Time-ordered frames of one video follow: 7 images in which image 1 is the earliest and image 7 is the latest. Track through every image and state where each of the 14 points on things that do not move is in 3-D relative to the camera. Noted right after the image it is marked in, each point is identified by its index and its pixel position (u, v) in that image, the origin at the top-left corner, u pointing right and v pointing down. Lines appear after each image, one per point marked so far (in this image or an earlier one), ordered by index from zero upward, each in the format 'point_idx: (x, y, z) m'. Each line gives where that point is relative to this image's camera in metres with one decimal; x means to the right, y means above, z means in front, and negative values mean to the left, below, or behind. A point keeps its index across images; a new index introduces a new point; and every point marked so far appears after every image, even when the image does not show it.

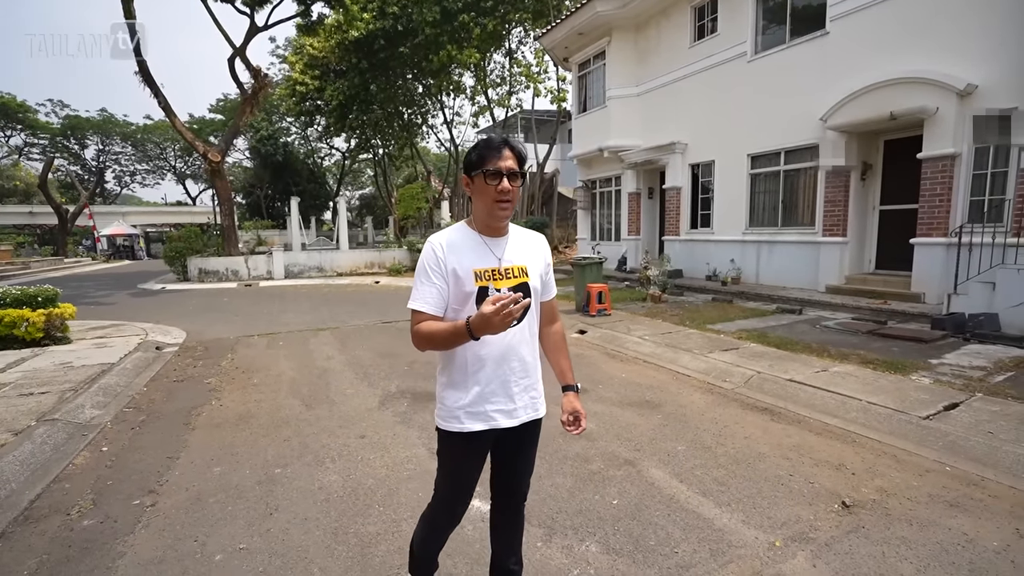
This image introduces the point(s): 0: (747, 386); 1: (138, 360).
0: (+2.3, -1.0, +4.8) m
1: (-4.5, -0.8, +5.8) m
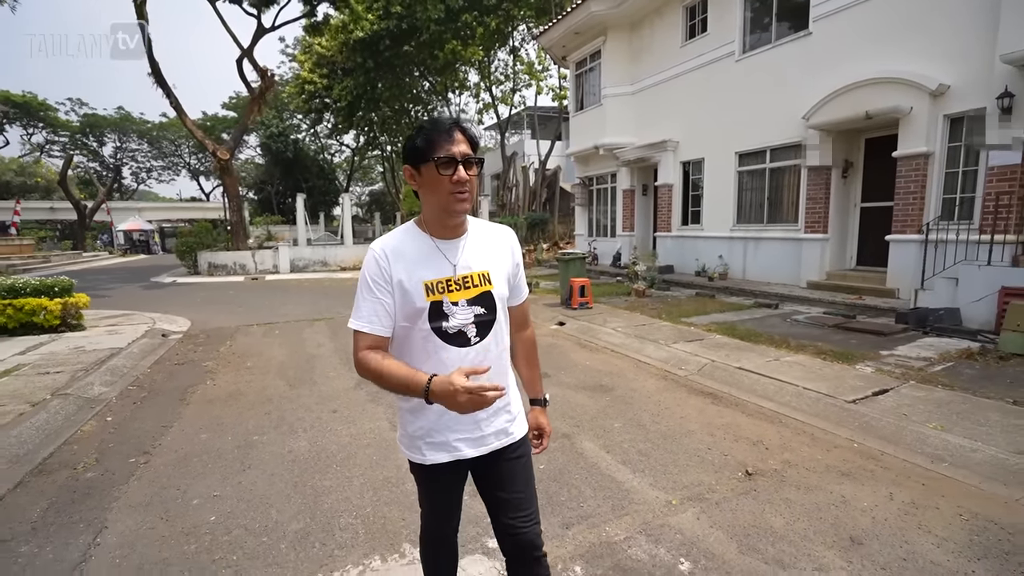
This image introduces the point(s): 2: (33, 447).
0: (+2.0, -0.9, +5.1) m
1: (-4.8, -0.7, +6.3) m
2: (-3.4, -1.1, +3.4) m
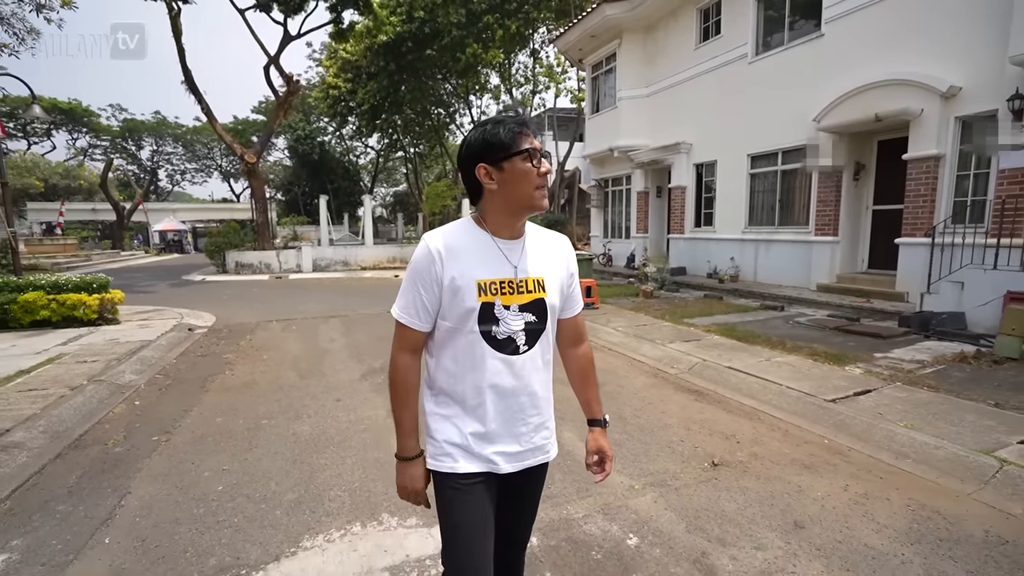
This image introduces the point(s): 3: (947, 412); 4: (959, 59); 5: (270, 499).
0: (+1.9, -0.9, +5.3) m
1: (-4.8, -0.7, +6.8) m
2: (-3.5, -1.1, +3.8) m
3: (+3.5, -1.0, +3.9) m
4: (+6.9, +3.5, +7.4) m
5: (-1.4, -1.2, +2.7) m
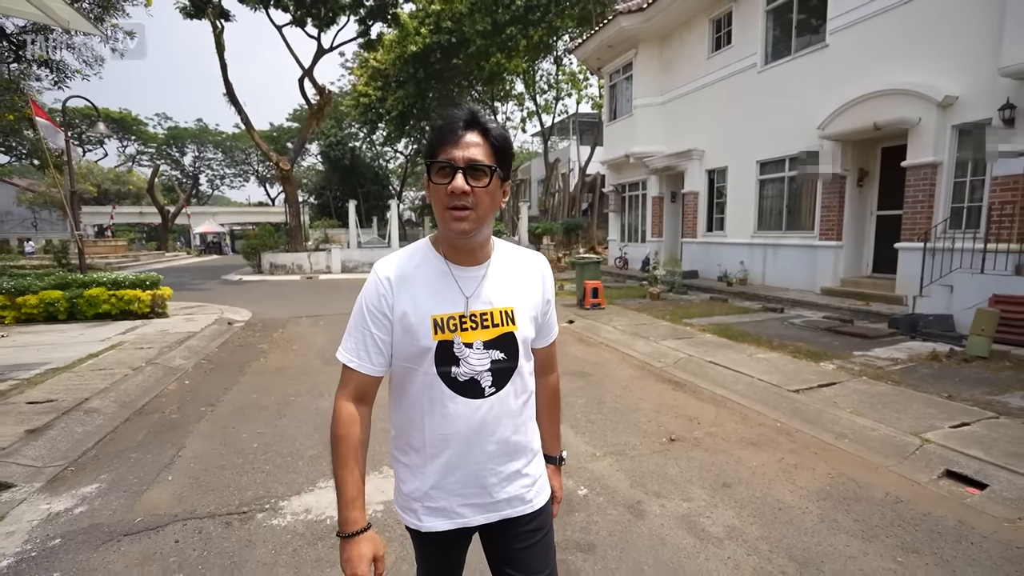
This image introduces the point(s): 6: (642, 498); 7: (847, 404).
0: (+1.9, -0.9, +5.7) m
1: (-4.7, -0.7, +7.7) m
2: (-3.6, -1.0, +4.6) m
3: (+3.4, -1.0, +4.3) m
4: (+7.0, +3.4, +7.6) m
5: (-1.5, -1.2, +3.4) m
6: (+0.8, -1.3, +2.9) m
7: (+3.0, -1.0, +4.3) m
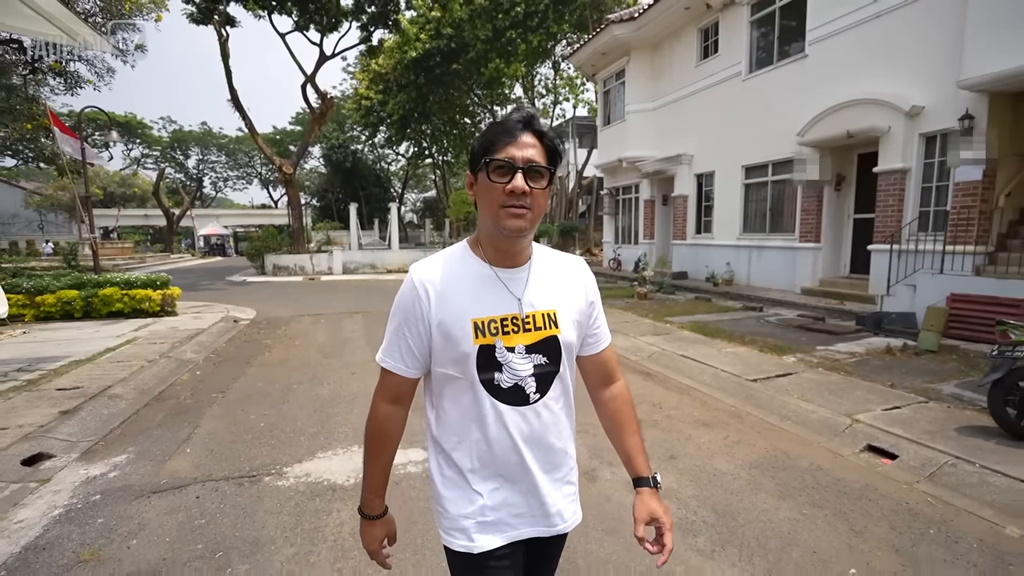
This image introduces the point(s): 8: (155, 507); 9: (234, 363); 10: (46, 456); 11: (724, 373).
0: (+1.7, -0.9, +6.2) m
1: (-4.9, -0.6, +8.1) m
2: (-3.8, -1.0, +5.1) m
3: (+3.2, -1.0, +4.7) m
4: (+6.8, +3.4, +8.1) m
5: (-1.7, -1.1, +3.8) m
6: (+0.6, -1.2, +3.4) m
7: (+2.8, -1.0, +4.7) m
8: (-2.1, -1.3, +2.8) m
9: (-3.4, -0.9, +6.0) m
10: (-3.3, -1.2, +3.5) m
11: (+2.3, -0.9, +5.3) m
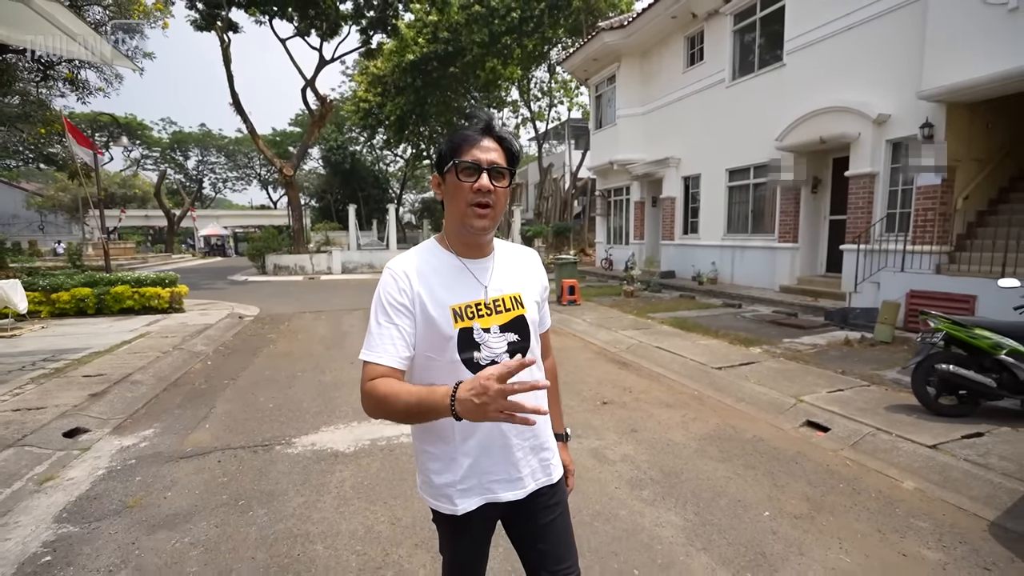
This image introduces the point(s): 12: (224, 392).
0: (+1.6, -0.9, +6.7) m
1: (-5.0, -0.6, +8.6) m
2: (-3.9, -1.0, +5.5) m
3: (+3.0, -0.9, +5.2) m
4: (+6.6, +3.5, +8.6) m
5: (-1.9, -1.1, +4.3) m
6: (+0.4, -1.2, +3.8) m
7: (+2.6, -1.0, +5.2) m
8: (-2.2, -1.2, +3.3) m
9: (-3.6, -0.9, +6.5) m
10: (-3.5, -1.2, +3.9) m
11: (+2.2, -0.9, +5.8) m
12: (-2.9, -1.0, +4.9) m
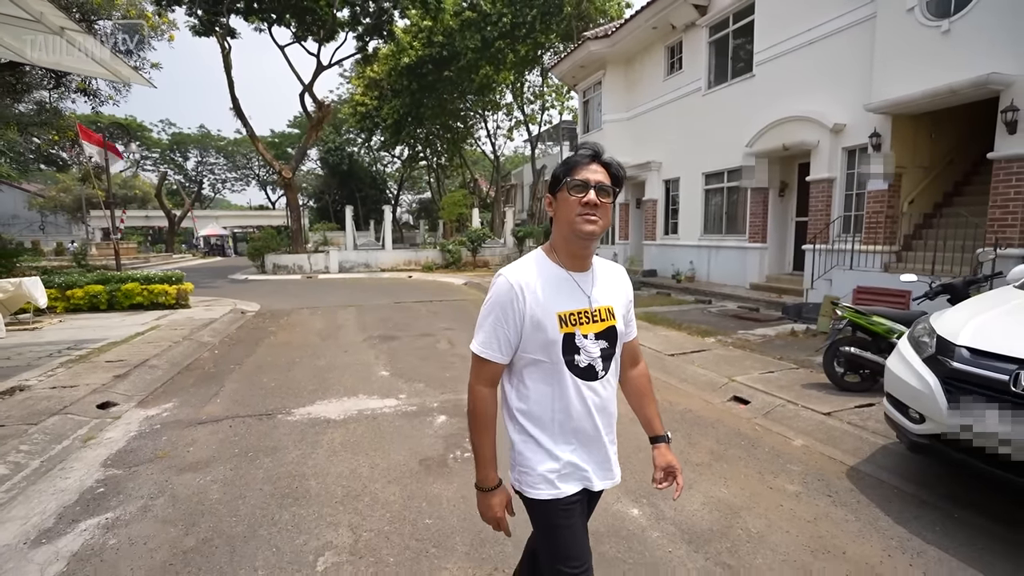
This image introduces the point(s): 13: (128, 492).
0: (+1.2, -0.8, +7.3) m
1: (-5.4, -0.6, +9.2) m
2: (-4.2, -0.9, +6.2) m
3: (+2.7, -0.9, +5.9) m
4: (+6.3, +3.5, +9.3) m
5: (-2.2, -1.0, +5.0) m
6: (+0.1, -1.1, +4.5) m
7: (+2.3, -0.9, +5.9) m
8: (-2.5, -1.2, +3.9) m
9: (-3.9, -0.8, +7.2) m
10: (-3.8, -1.1, +4.6) m
11: (+1.9, -0.8, +6.5) m
12: (-3.2, -1.0, +5.6) m
13: (-2.4, -1.3, +3.0) m
